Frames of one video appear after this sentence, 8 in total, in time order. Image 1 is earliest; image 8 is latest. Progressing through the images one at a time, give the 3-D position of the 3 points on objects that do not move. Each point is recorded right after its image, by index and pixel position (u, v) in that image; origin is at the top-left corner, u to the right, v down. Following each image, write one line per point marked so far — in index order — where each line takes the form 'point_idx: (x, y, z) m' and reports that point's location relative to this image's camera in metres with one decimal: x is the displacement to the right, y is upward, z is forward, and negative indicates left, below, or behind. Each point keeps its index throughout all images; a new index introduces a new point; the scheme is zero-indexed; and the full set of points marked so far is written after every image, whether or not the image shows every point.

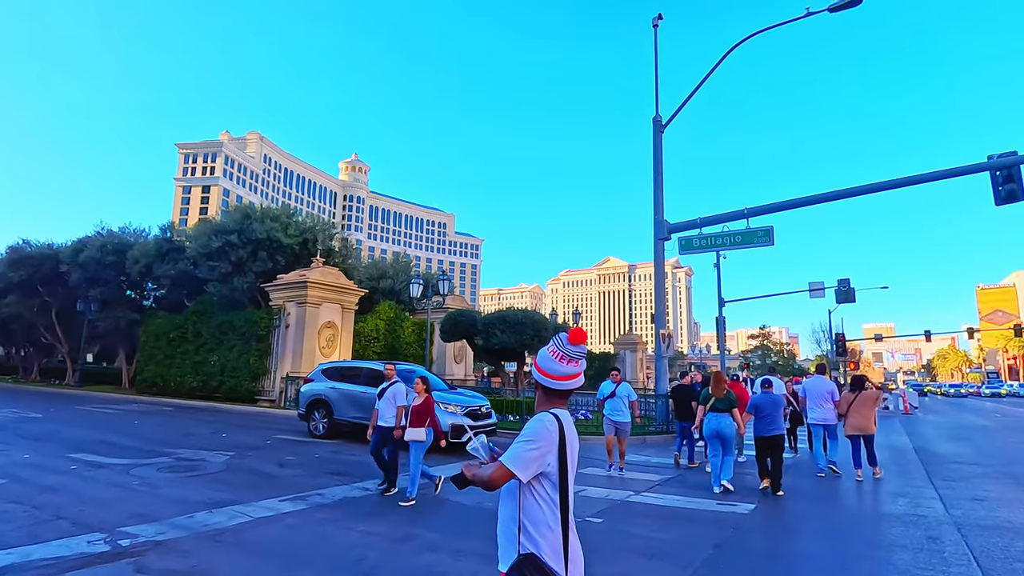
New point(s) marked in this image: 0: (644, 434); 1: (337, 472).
0: (+3.3, -3.6, +15.1) m
1: (-2.5, -2.6, +8.7) m
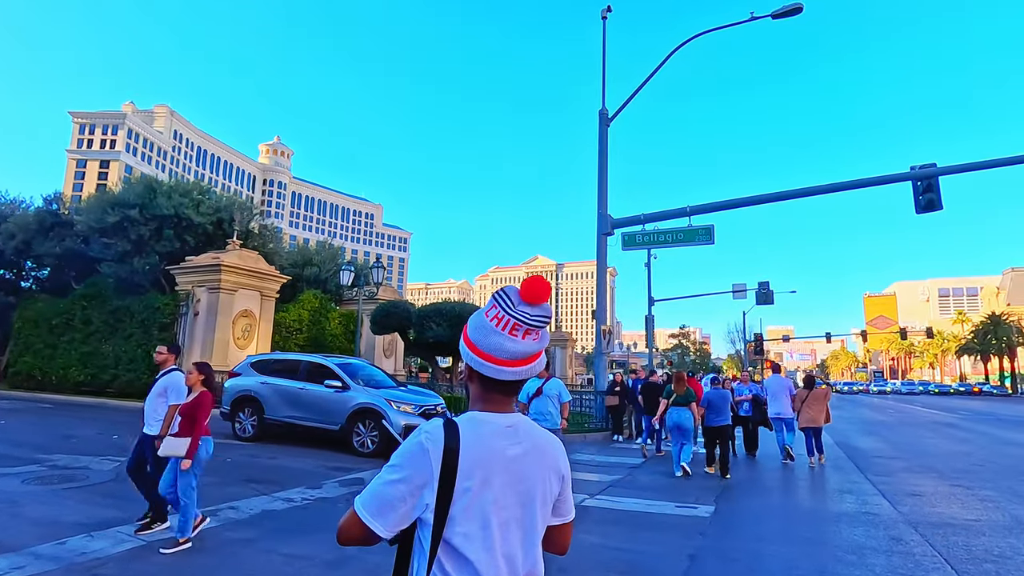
0: (+1.7, -3.4, +14.6) m
1: (-3.2, -2.4, +7.5) m
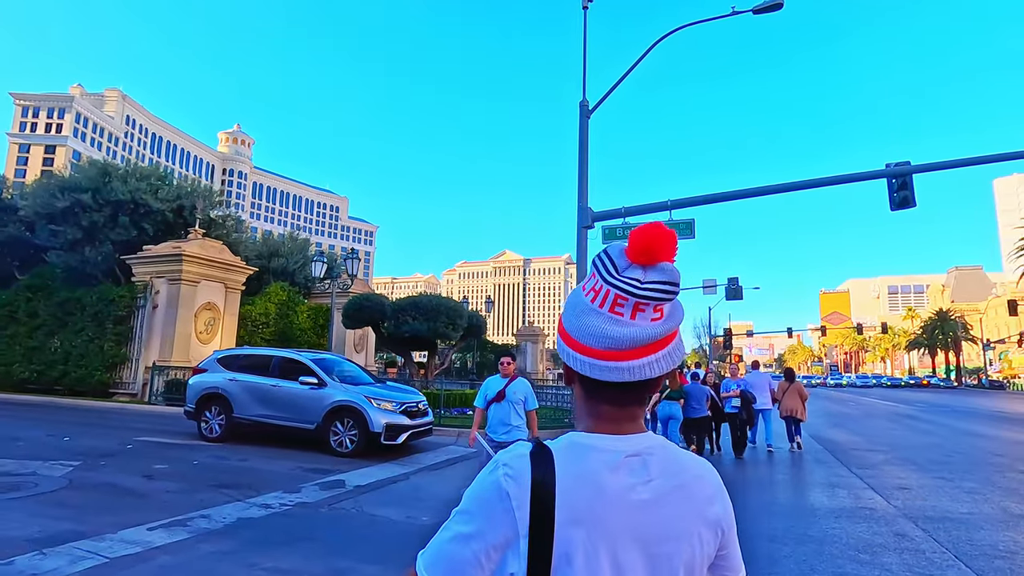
0: (+1.2, -3.2, +14.3) m
1: (-3.3, -2.2, +6.9) m
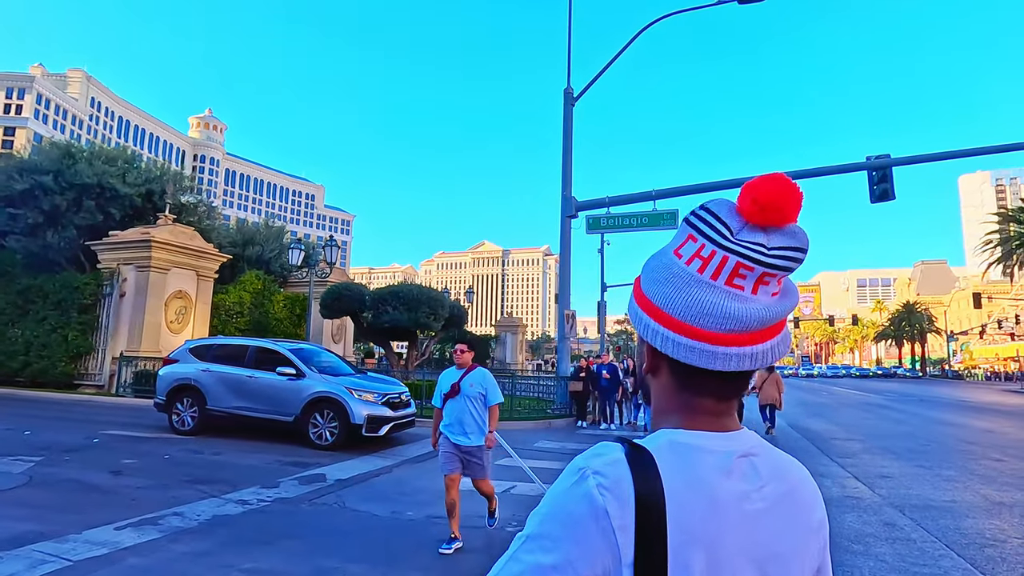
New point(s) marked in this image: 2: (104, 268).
0: (+0.8, -3.0, +14.1) m
1: (-3.4, -2.1, +6.6) m
2: (-11.6, +0.6, +17.3) m
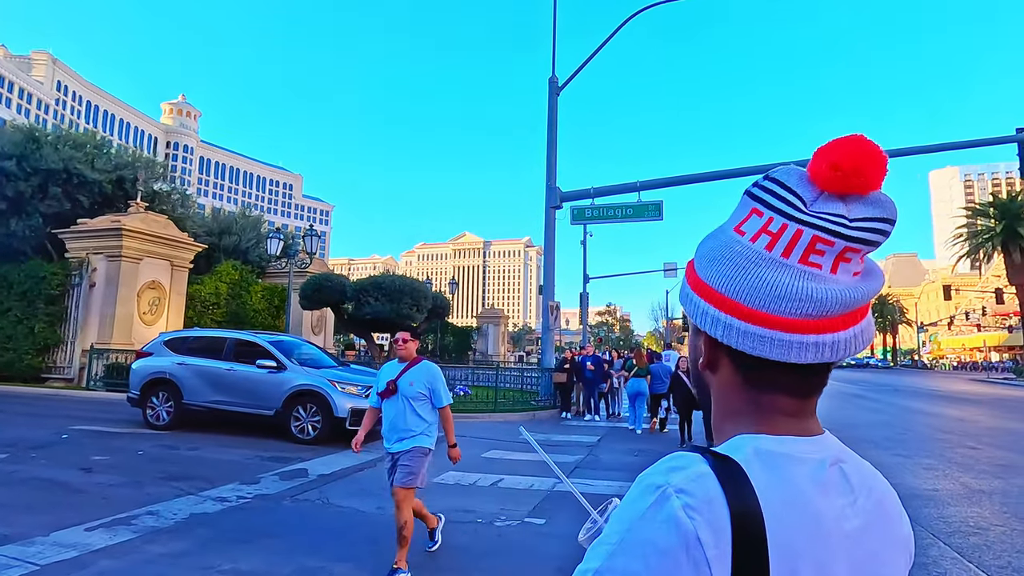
0: (+0.4, -2.8, +14.0) m
1: (-3.5, -2.0, +6.4) m
2: (-12.0, +0.8, +16.7) m
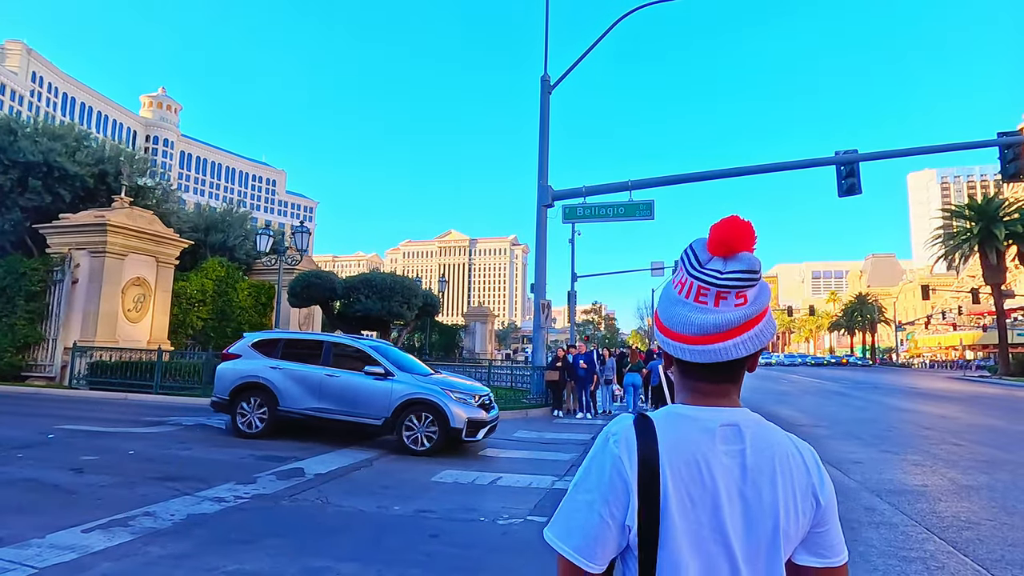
0: (+0.2, -2.7, +14.0) m
1: (-3.5, -1.9, +6.2) m
2: (-12.3, +0.9, +16.4) m
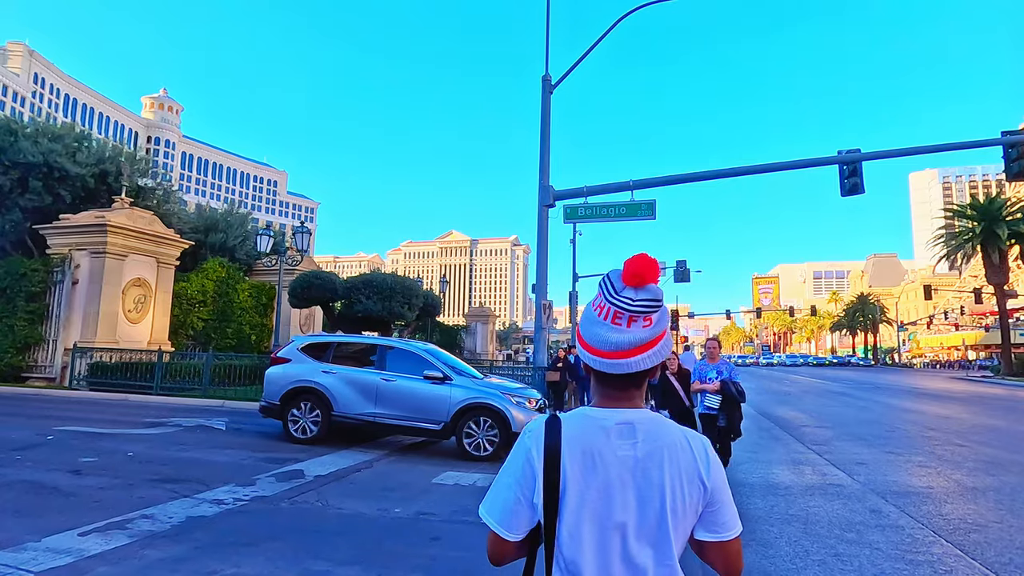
0: (+0.3, -2.7, +14.0) m
1: (-3.5, -1.9, +6.2) m
2: (-12.3, +0.9, +16.3) m
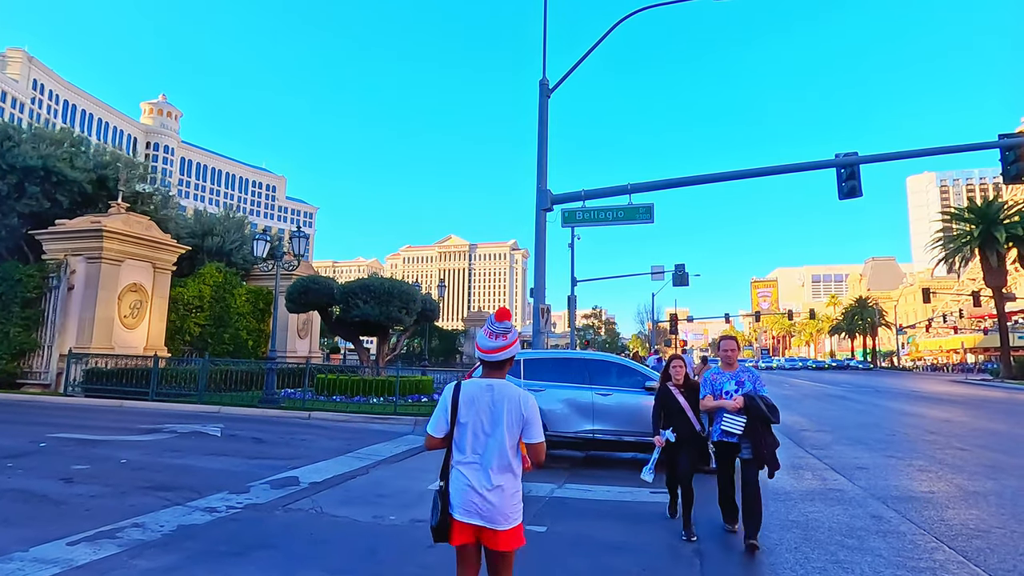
0: (+0.2, -2.8, +13.9) m
1: (-3.5, -2.0, +6.1) m
2: (-12.3, +0.7, +16.3) m
